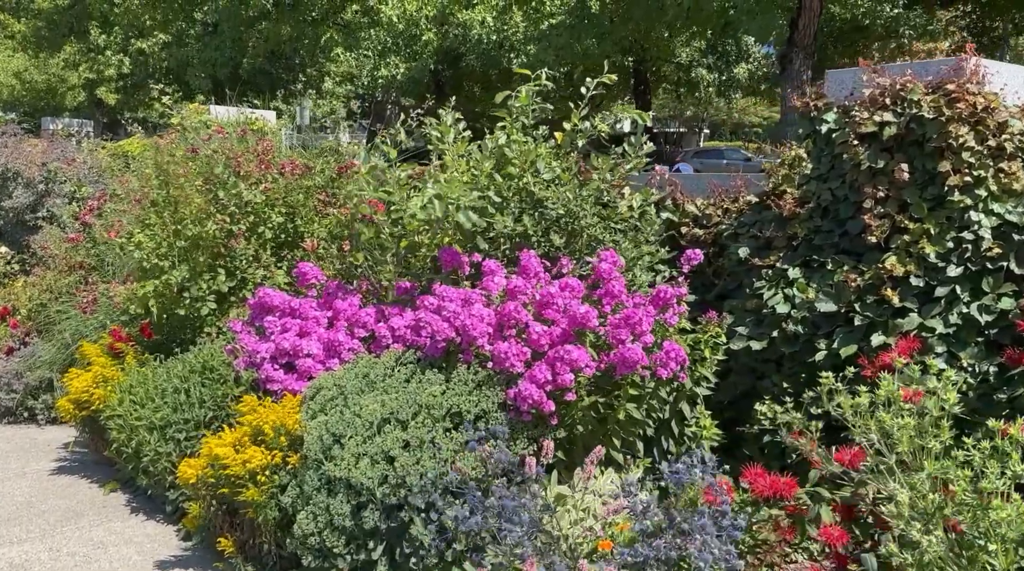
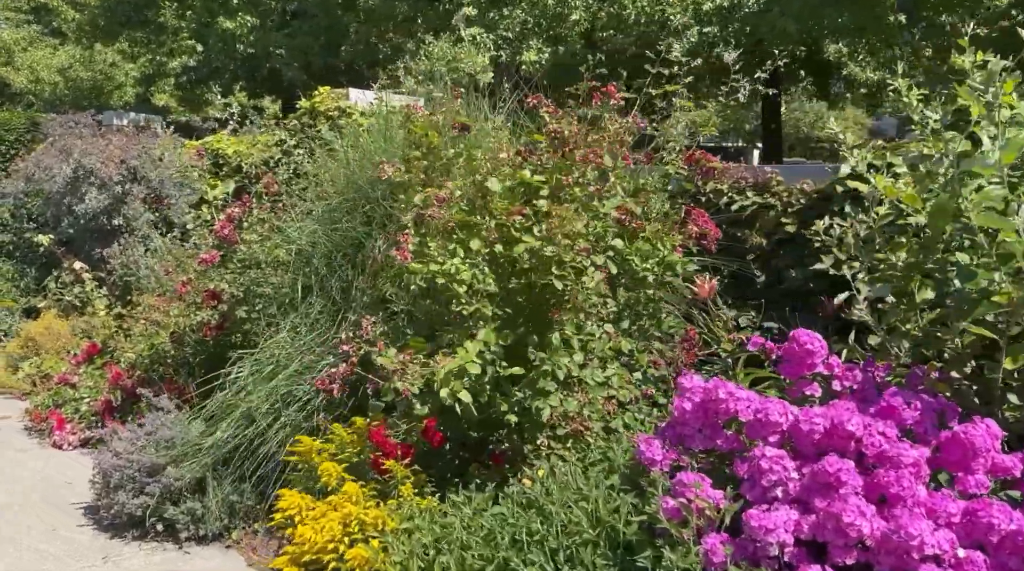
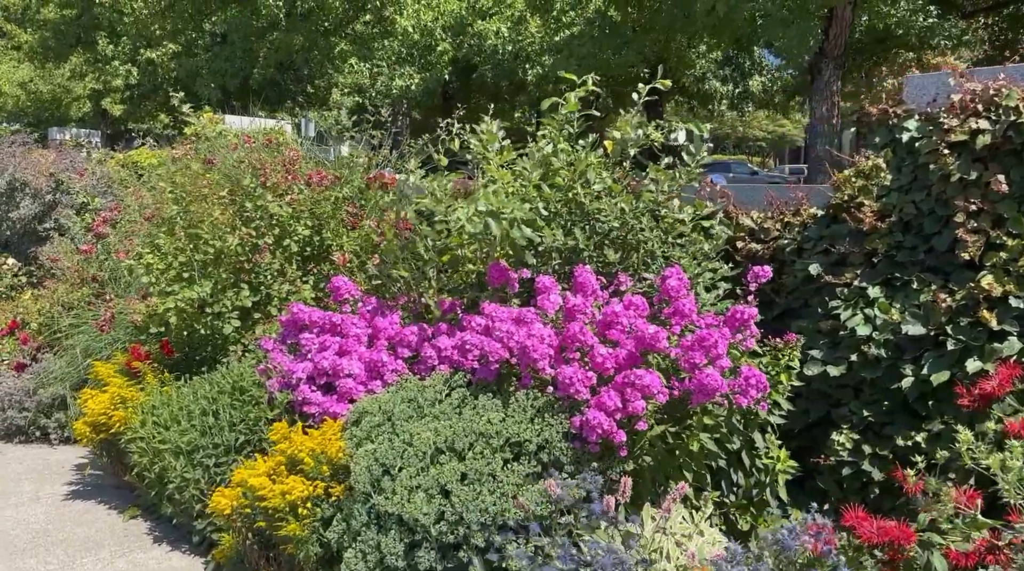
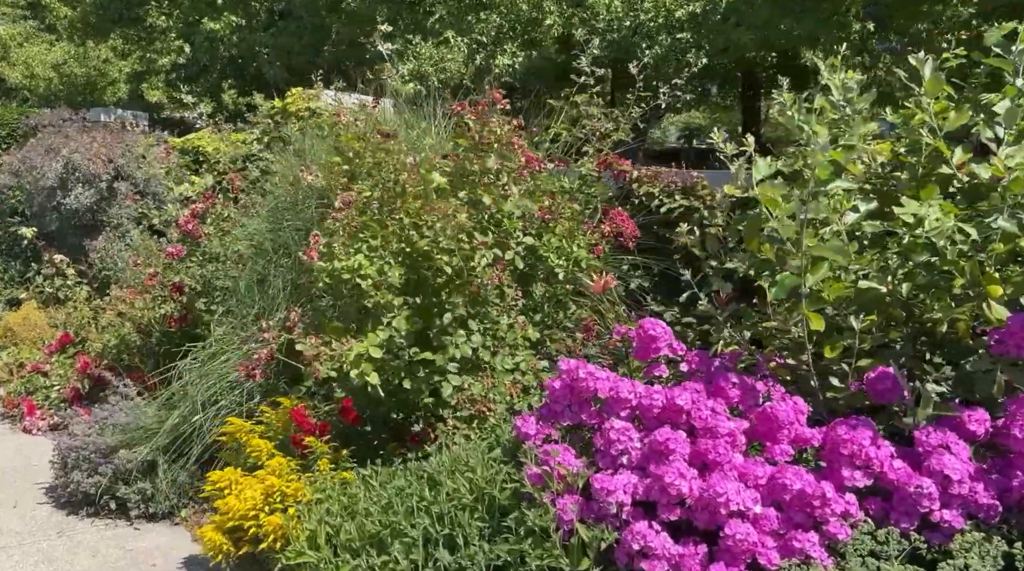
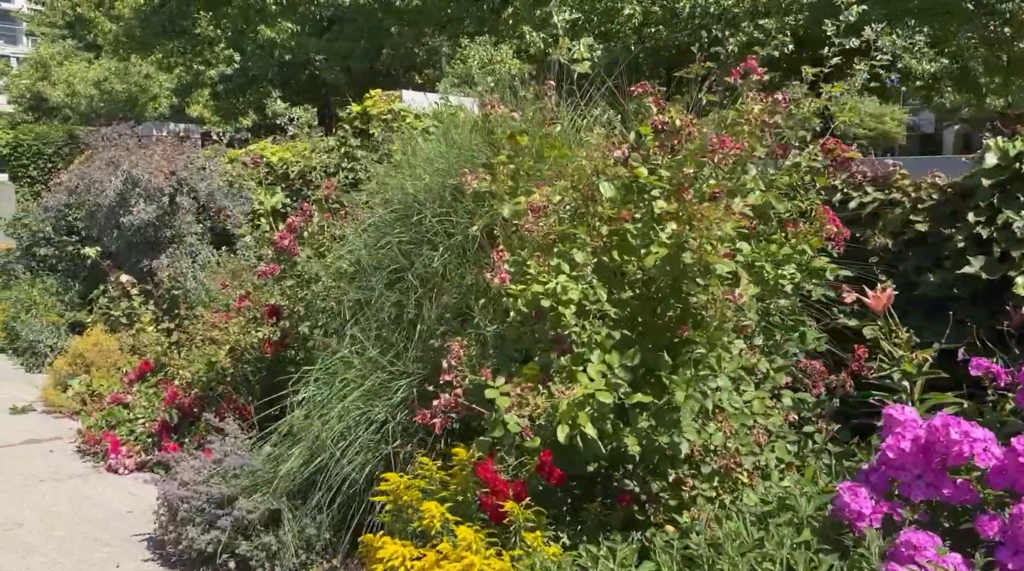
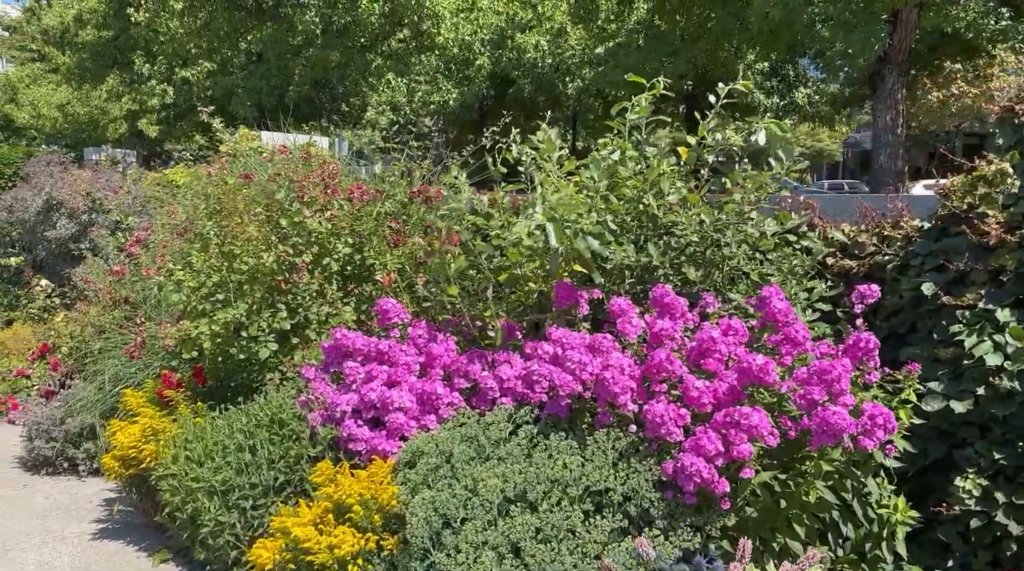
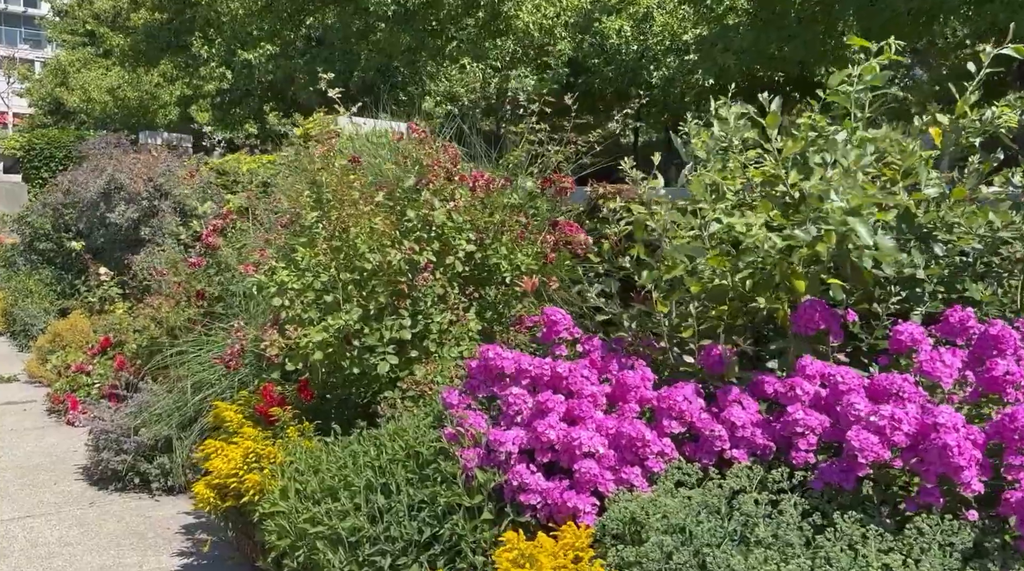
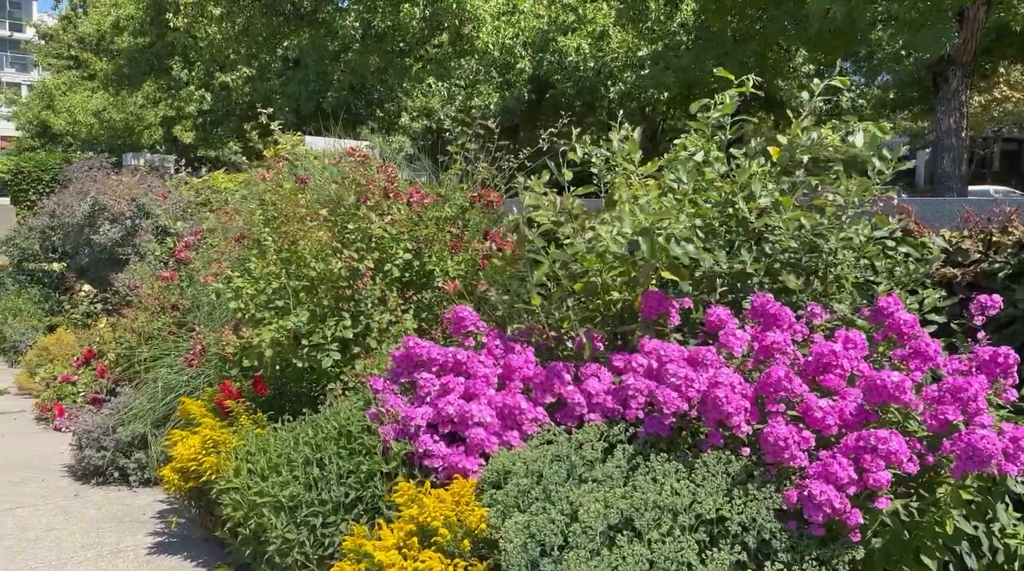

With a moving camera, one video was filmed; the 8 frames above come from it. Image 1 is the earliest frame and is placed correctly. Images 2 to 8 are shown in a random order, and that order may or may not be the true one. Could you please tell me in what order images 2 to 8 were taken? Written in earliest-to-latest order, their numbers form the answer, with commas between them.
3, 6, 8, 7, 4, 2, 5
